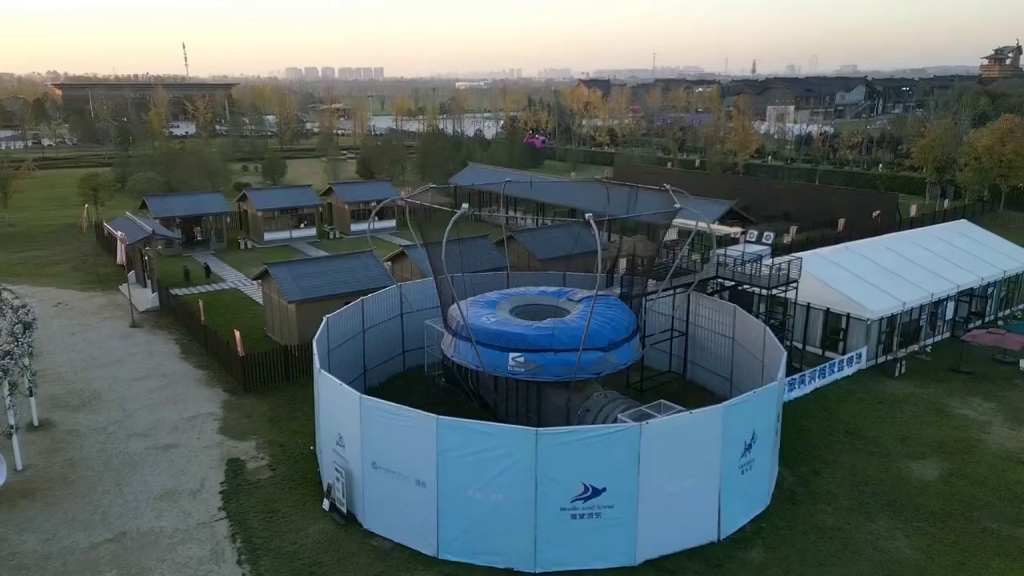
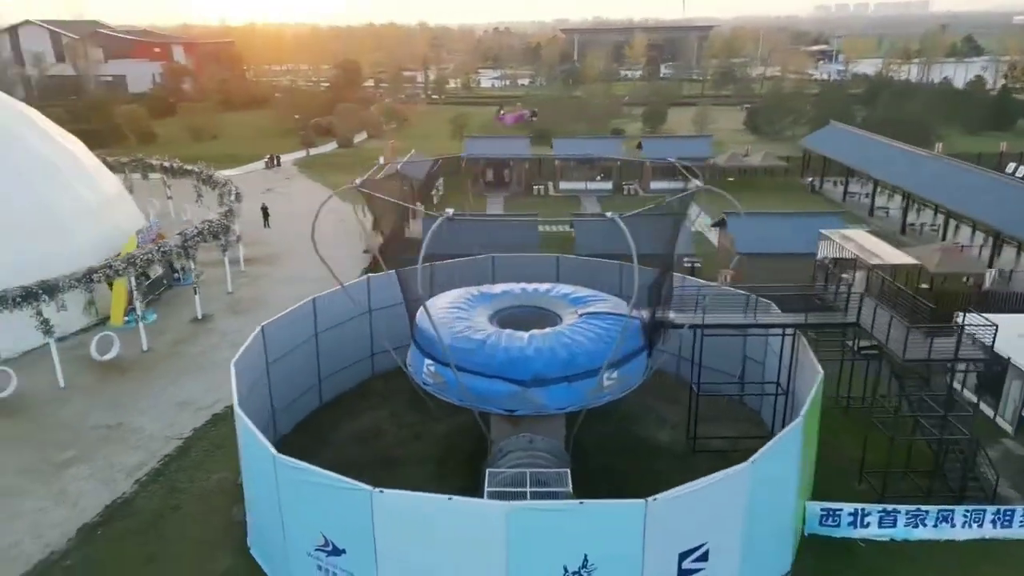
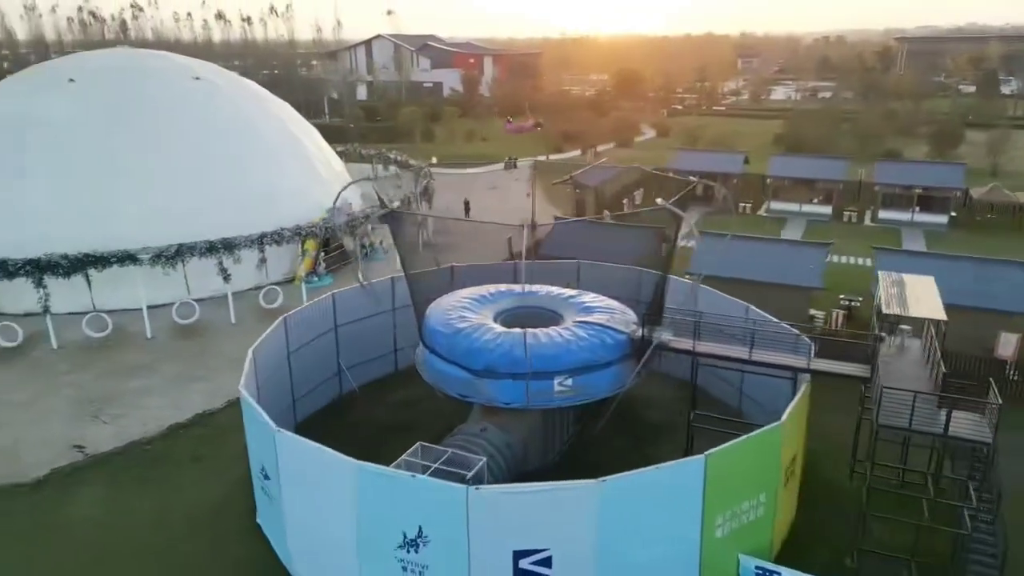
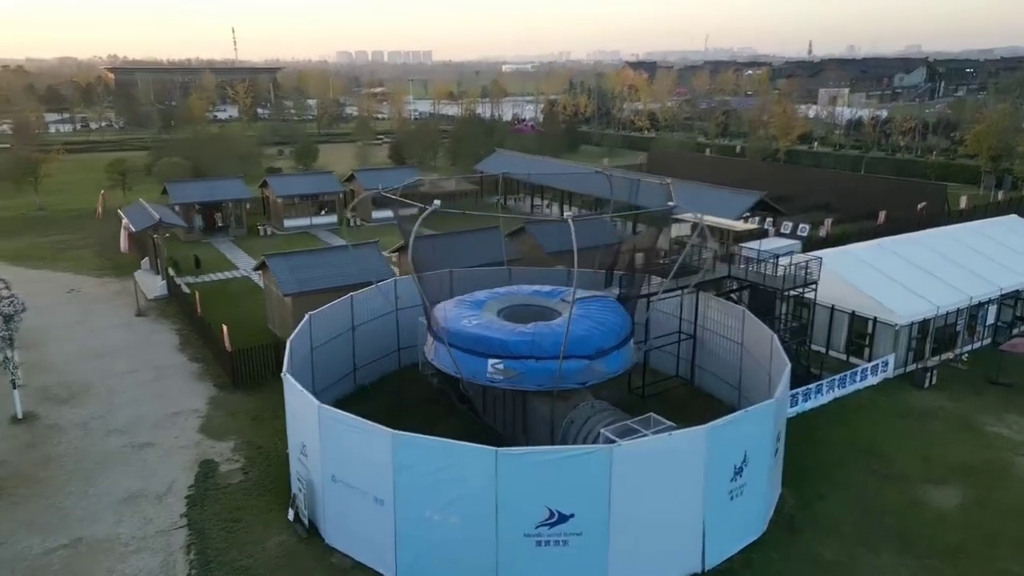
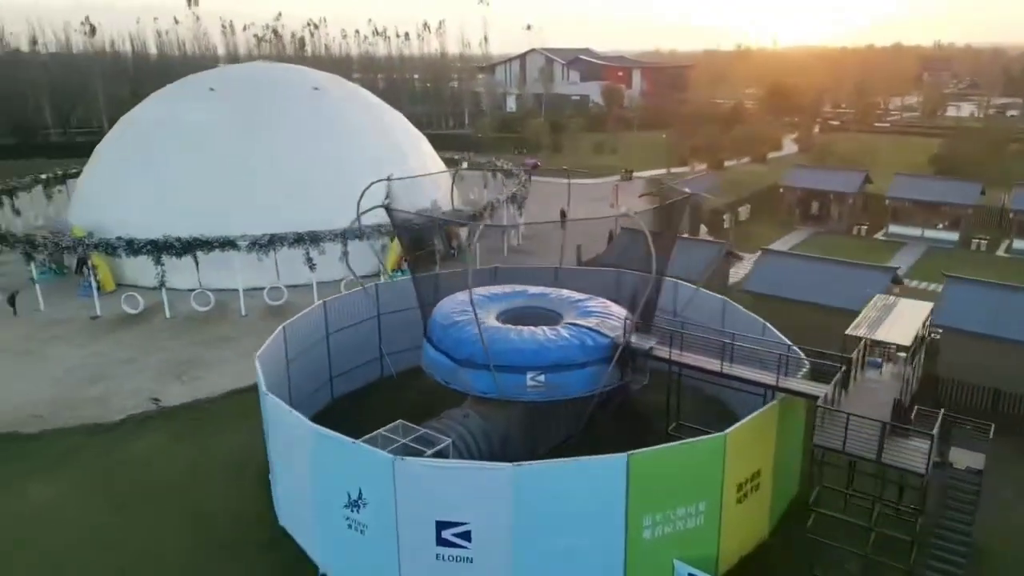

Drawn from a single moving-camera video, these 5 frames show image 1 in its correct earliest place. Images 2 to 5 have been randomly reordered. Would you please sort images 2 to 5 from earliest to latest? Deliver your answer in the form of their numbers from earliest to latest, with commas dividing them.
4, 2, 3, 5
